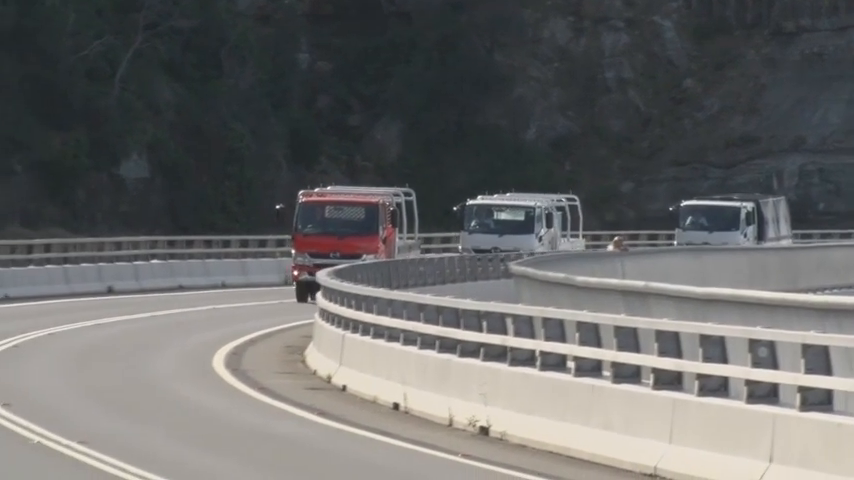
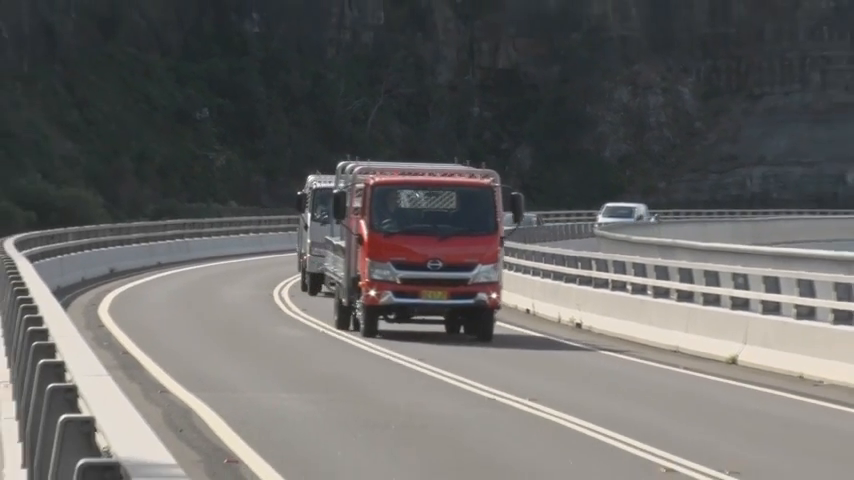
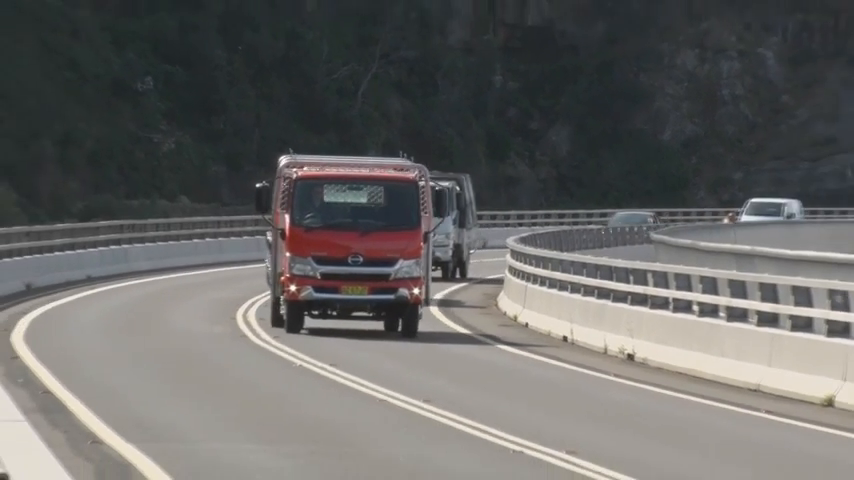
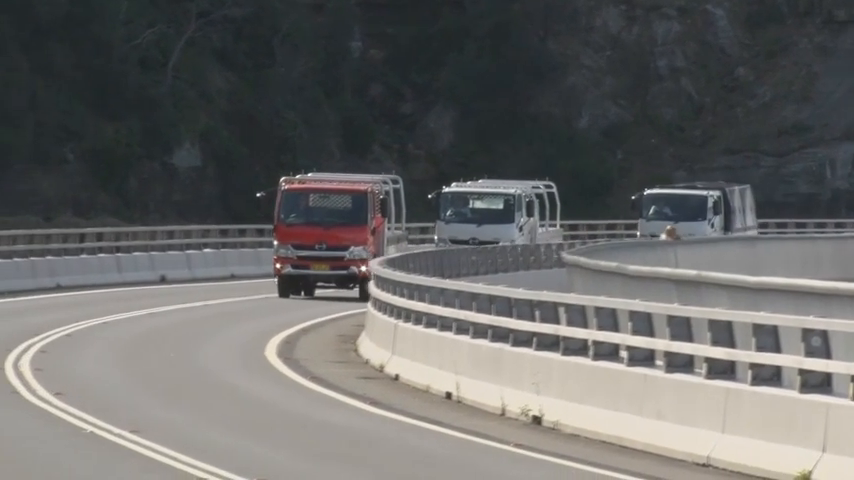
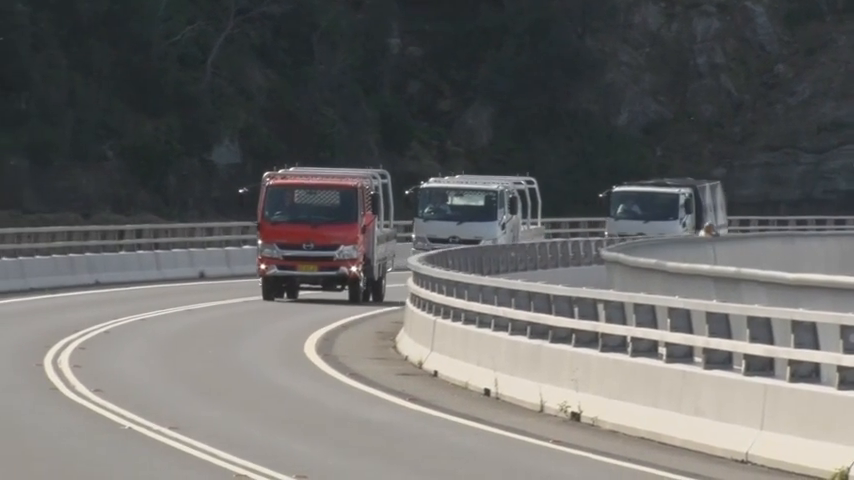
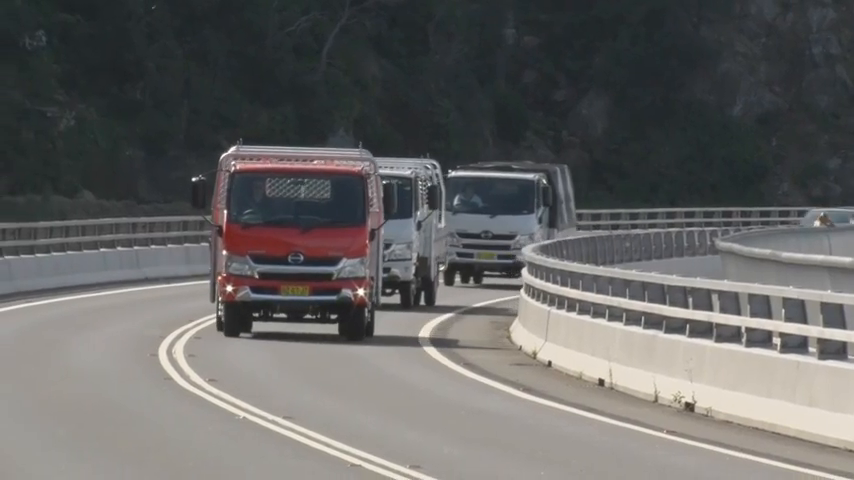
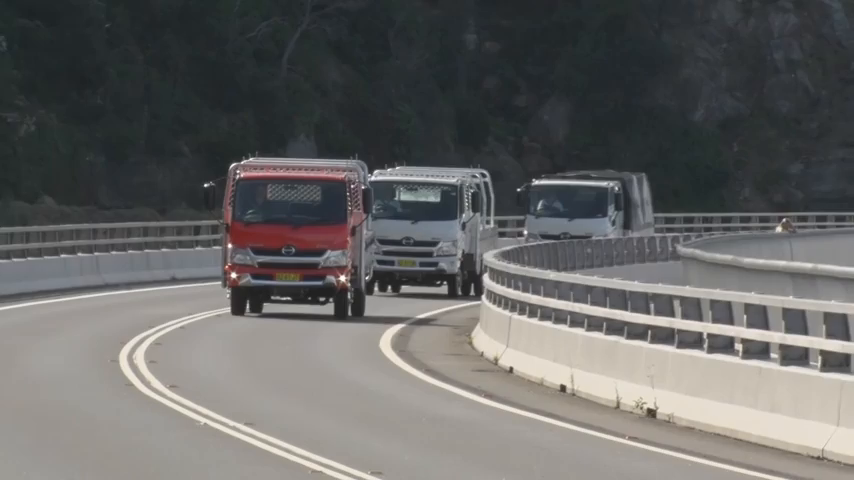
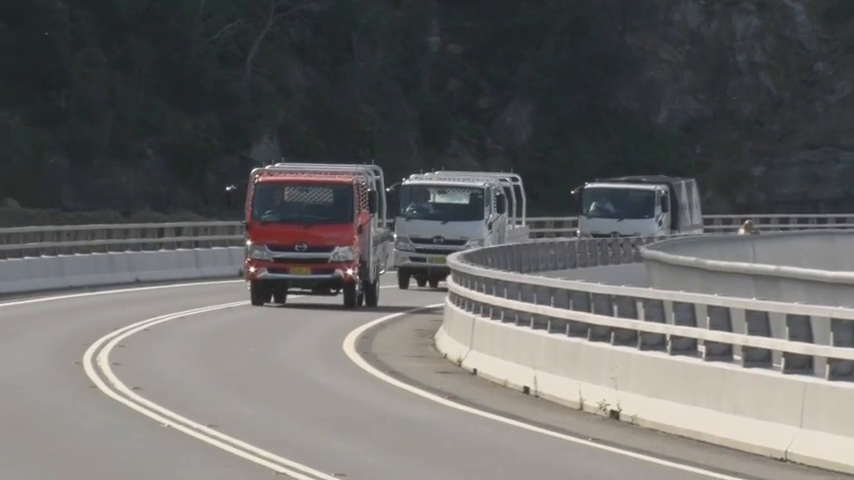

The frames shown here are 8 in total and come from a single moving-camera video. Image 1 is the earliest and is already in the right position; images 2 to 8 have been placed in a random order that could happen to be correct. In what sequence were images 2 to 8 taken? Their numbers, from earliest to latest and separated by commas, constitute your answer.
4, 5, 8, 7, 6, 3, 2
